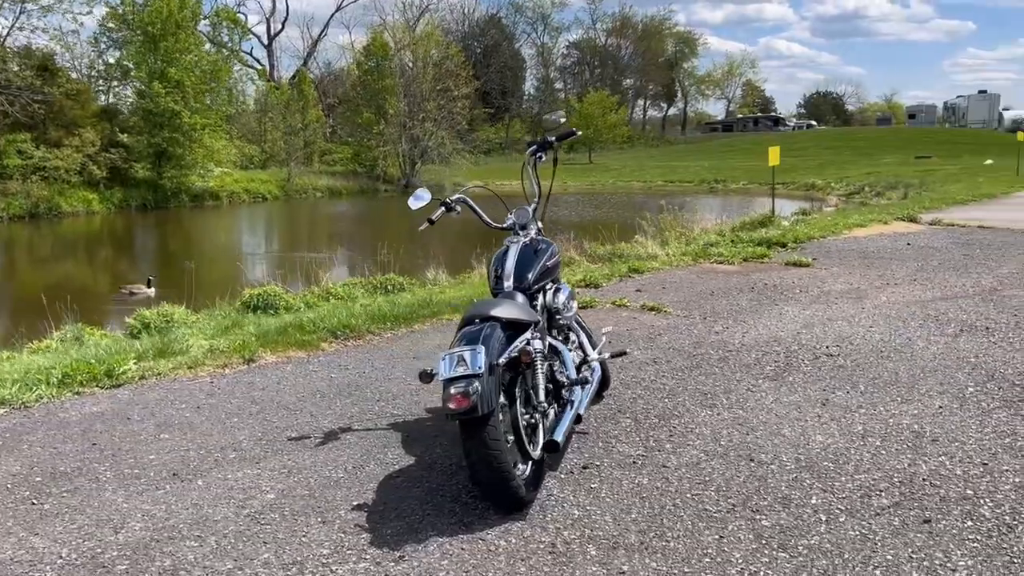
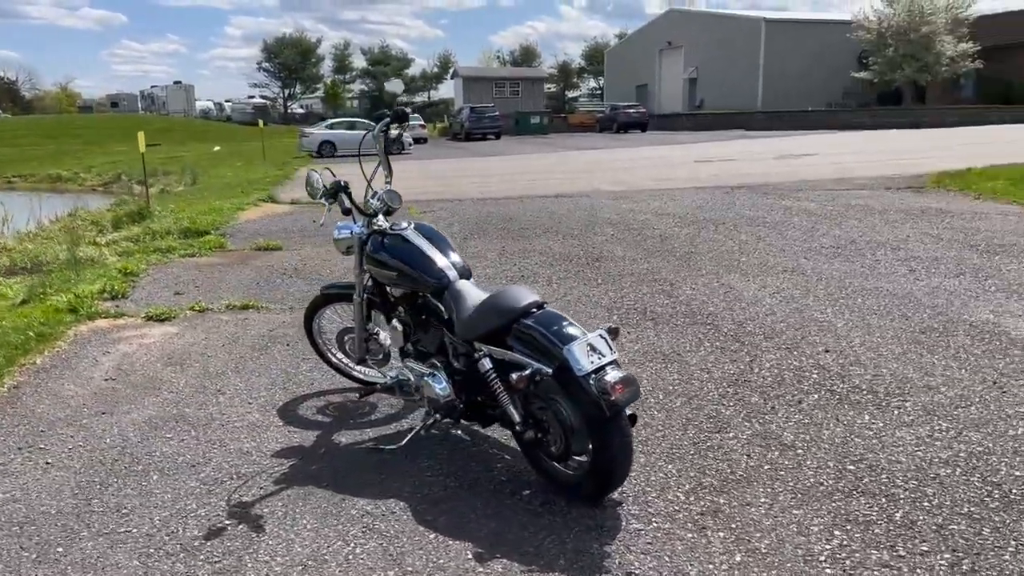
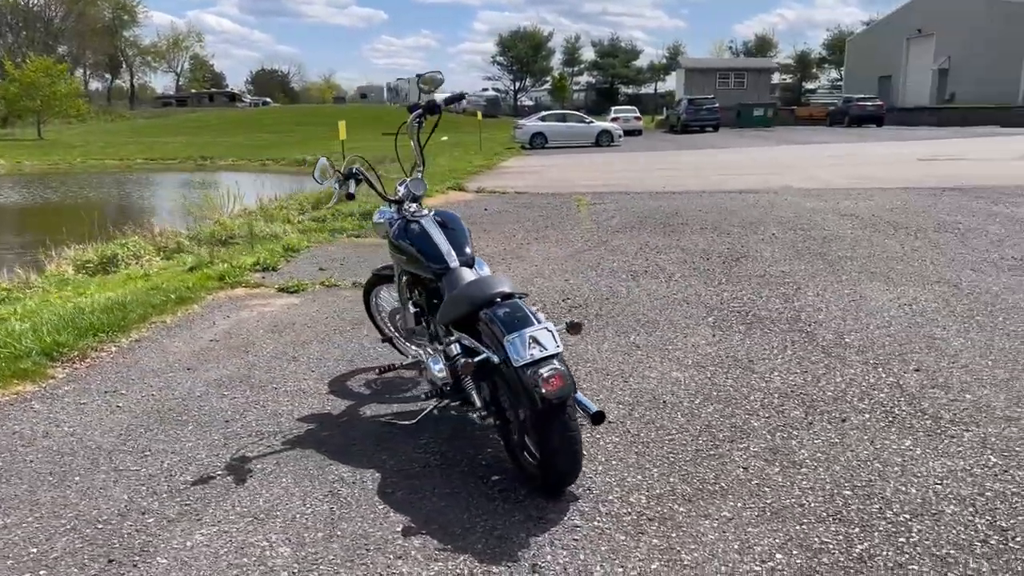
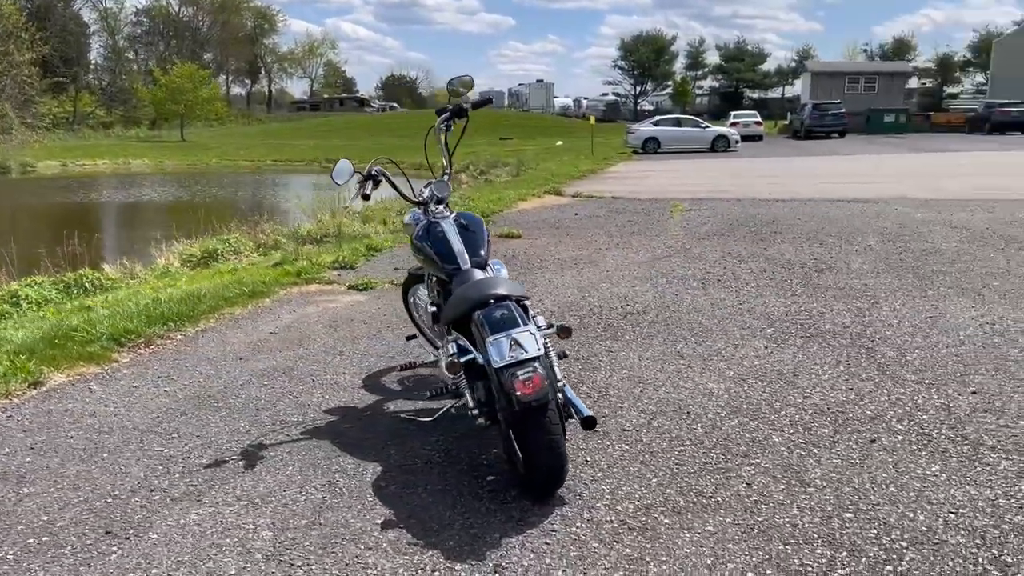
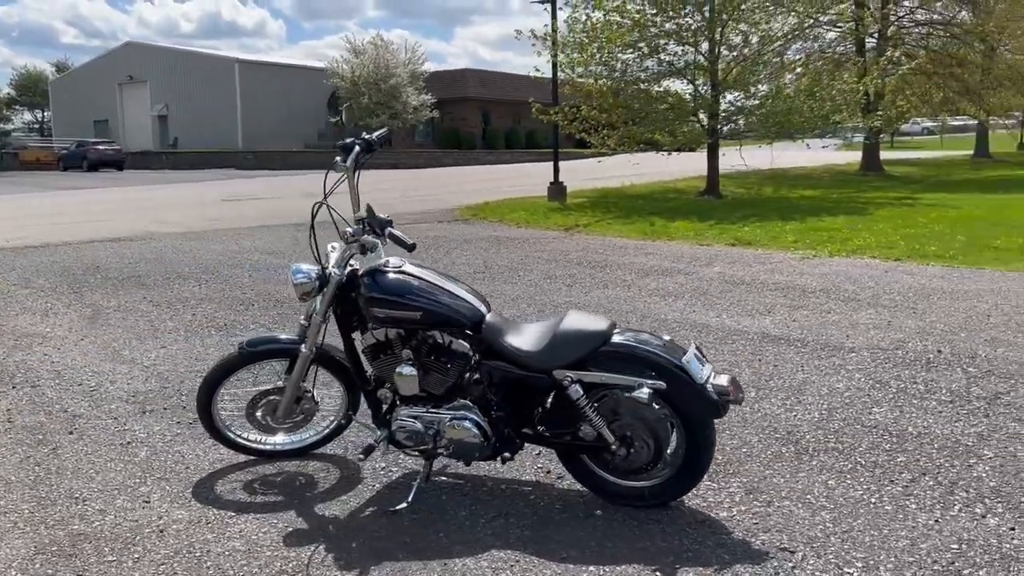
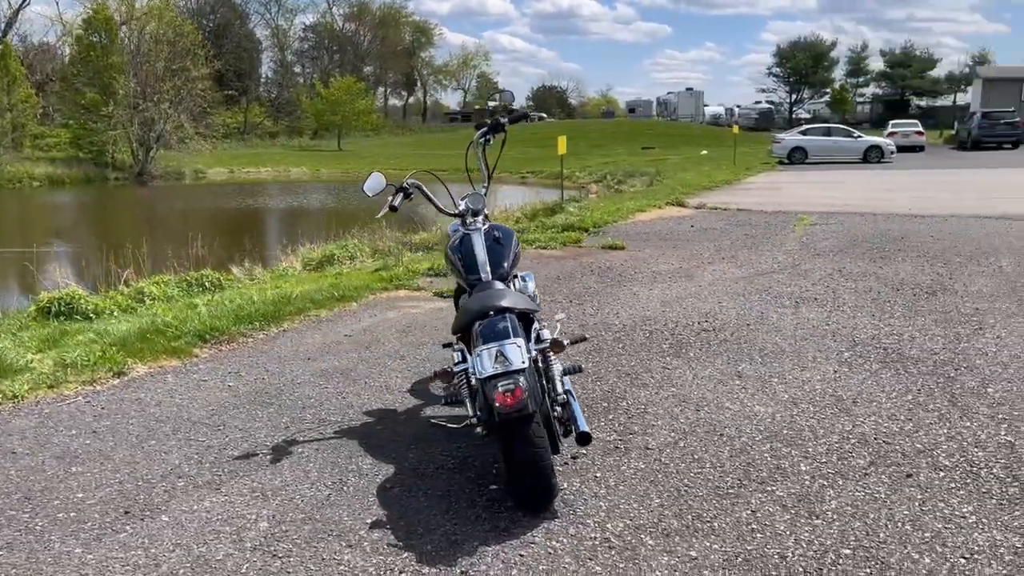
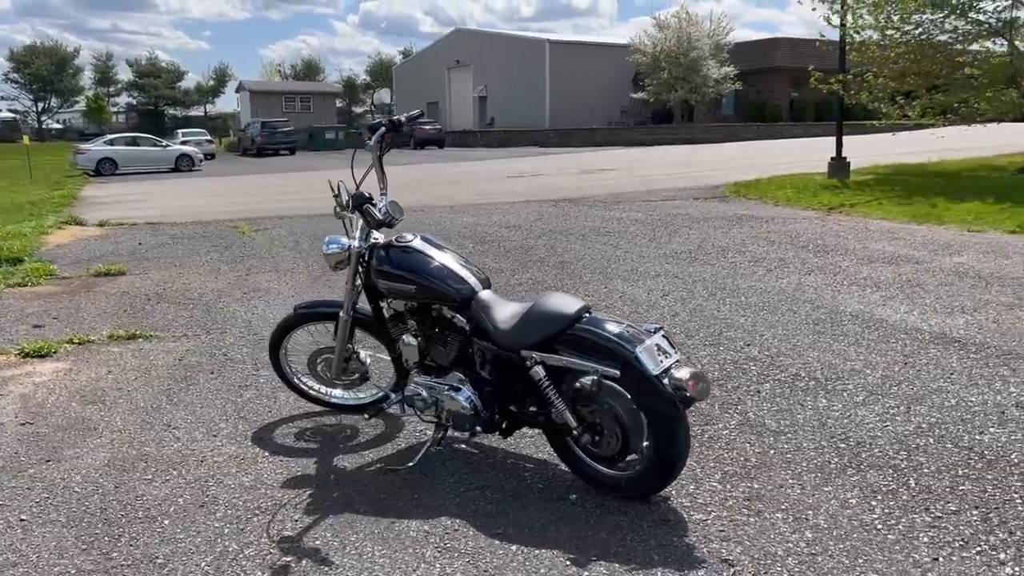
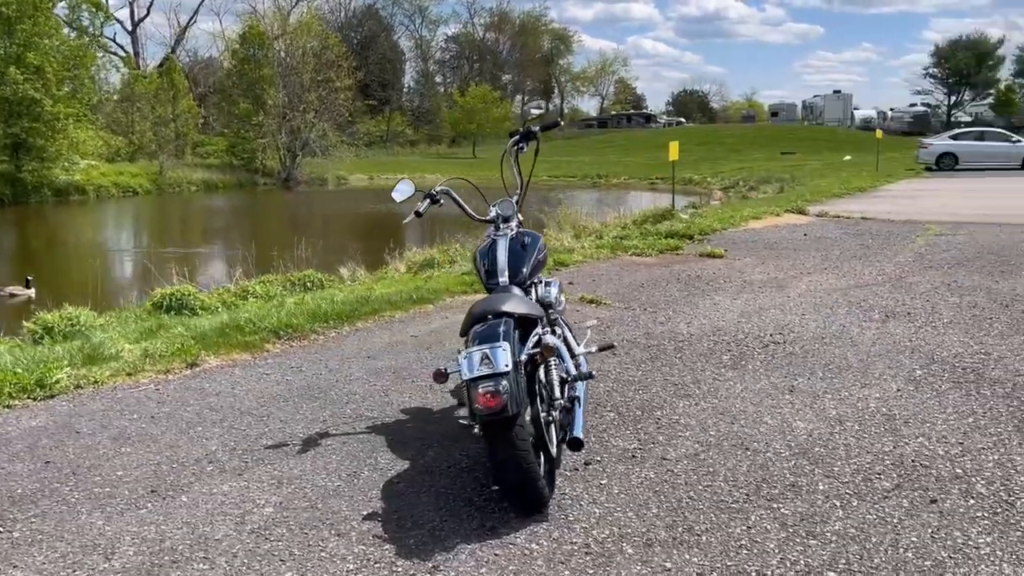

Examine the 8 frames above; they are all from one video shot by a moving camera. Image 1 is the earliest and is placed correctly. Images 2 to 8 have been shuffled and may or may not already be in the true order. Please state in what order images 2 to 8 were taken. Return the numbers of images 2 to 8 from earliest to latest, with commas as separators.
8, 6, 4, 3, 2, 7, 5
